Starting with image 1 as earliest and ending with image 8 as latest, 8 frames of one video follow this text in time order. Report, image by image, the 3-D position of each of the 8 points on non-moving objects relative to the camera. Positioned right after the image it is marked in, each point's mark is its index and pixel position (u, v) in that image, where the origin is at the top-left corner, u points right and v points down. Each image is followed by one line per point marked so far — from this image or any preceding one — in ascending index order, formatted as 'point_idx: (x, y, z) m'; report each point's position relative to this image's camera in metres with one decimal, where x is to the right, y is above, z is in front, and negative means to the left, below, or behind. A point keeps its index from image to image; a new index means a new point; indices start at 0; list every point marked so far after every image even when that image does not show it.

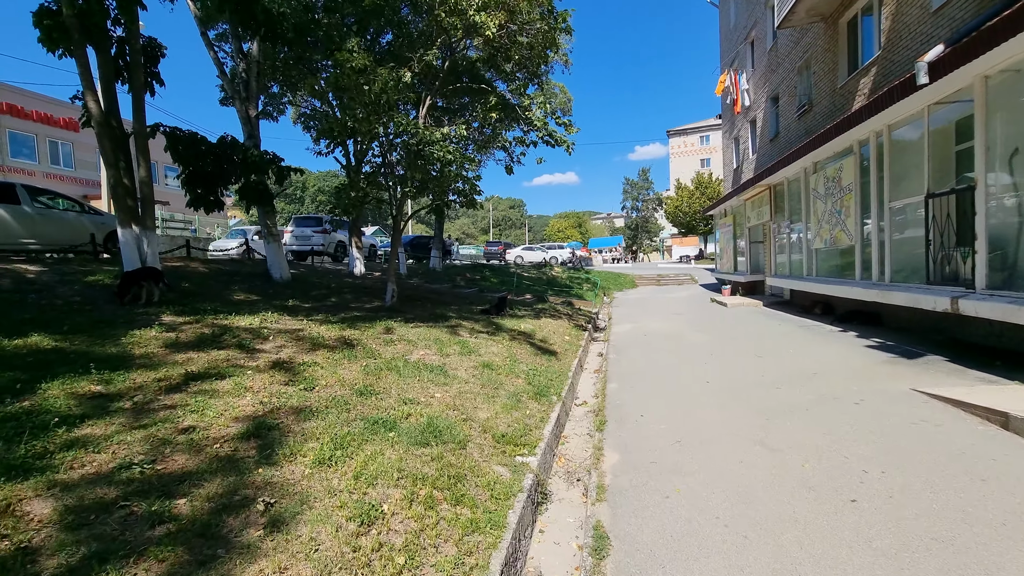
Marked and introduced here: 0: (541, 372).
0: (+0.4, -1.1, +6.7) m
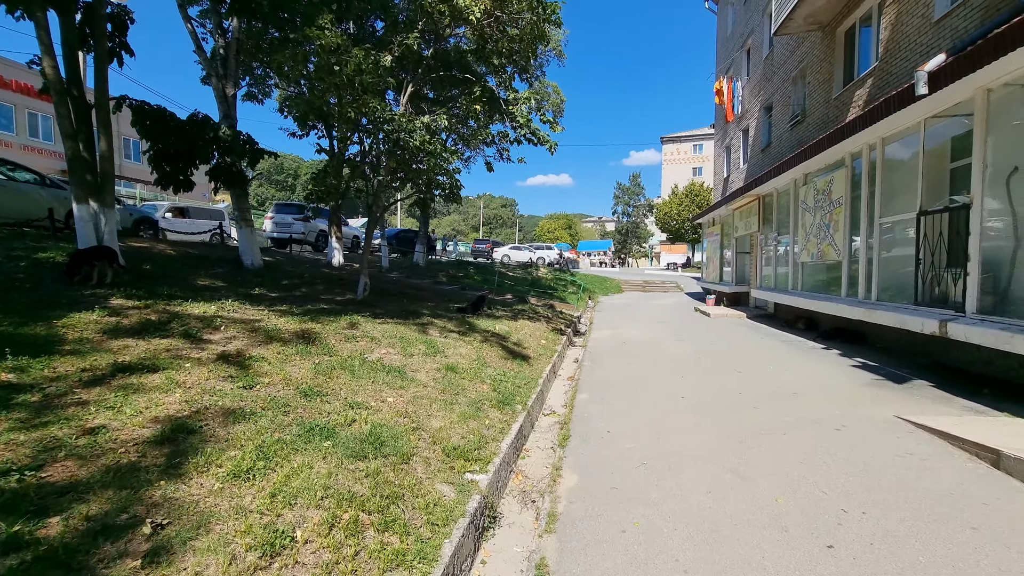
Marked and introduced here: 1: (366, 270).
0: (0.0, -1.1, +6.3) m
1: (-2.8, +0.4, +9.7) m
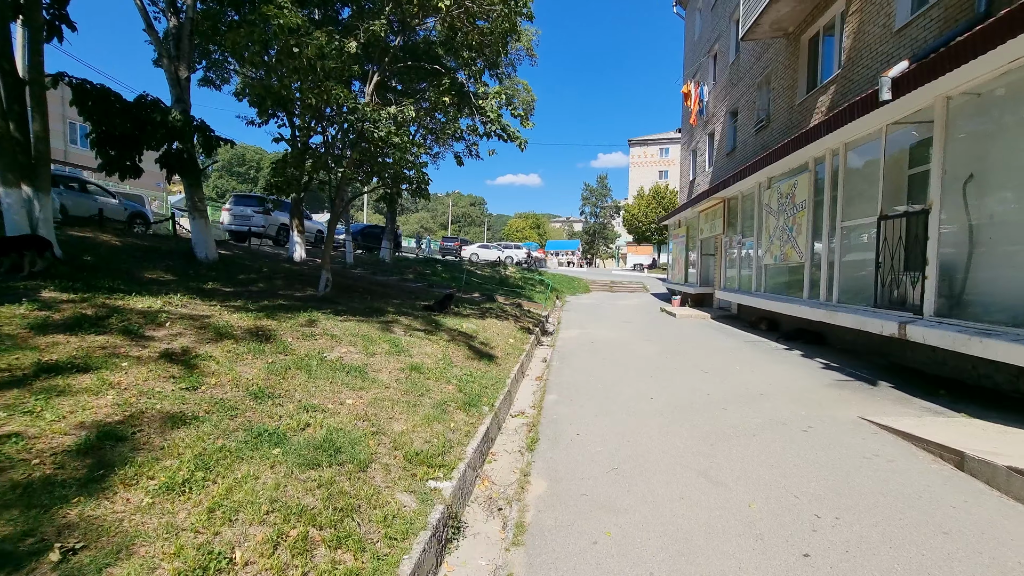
0: (-0.4, -1.1, +6.1) m
1: (-3.4, +0.4, +9.3) m
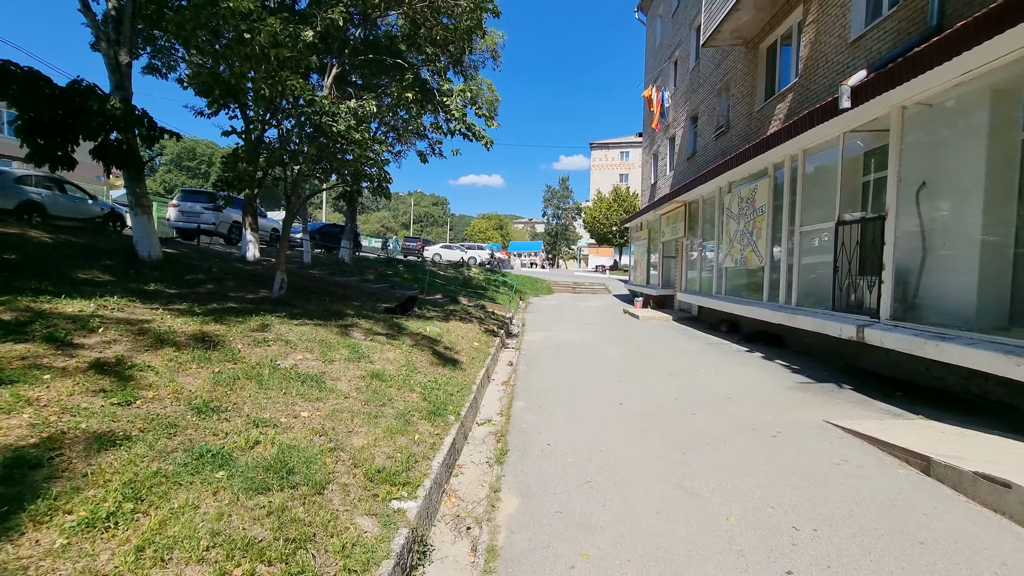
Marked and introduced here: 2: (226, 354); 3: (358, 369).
0: (-0.8, -1.1, +5.9) m
1: (-4.0, +0.4, +8.8) m
2: (-2.9, -0.7, +5.1) m
3: (-1.7, -0.9, +5.5) m
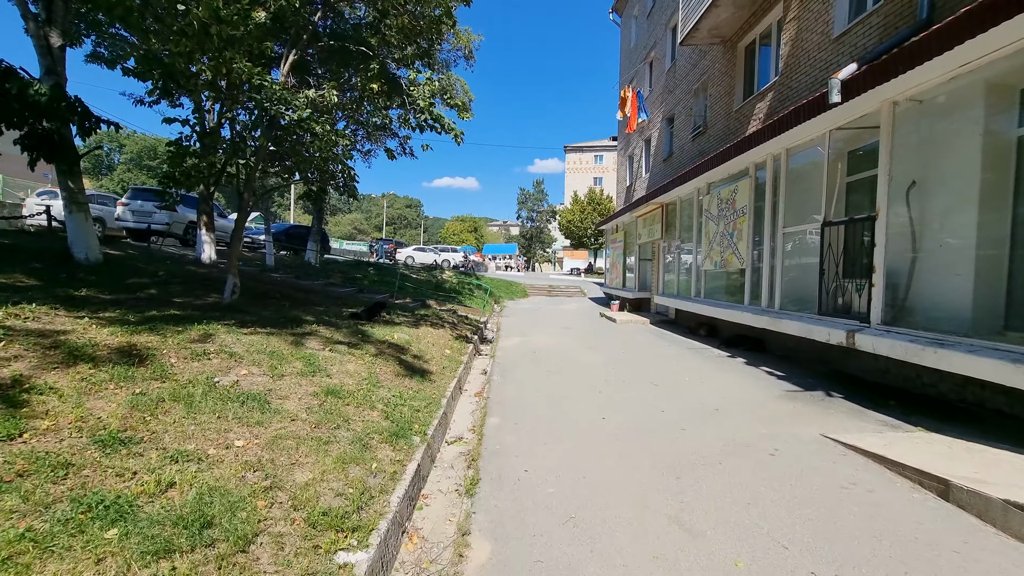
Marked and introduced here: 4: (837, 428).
0: (-1.1, -1.2, +5.3) m
1: (-4.5, +0.3, +8.1) m
2: (-3.1, -0.7, +4.4) m
3: (-2.0, -1.0, +4.9) m
4: (+3.1, -1.3, +4.7) m
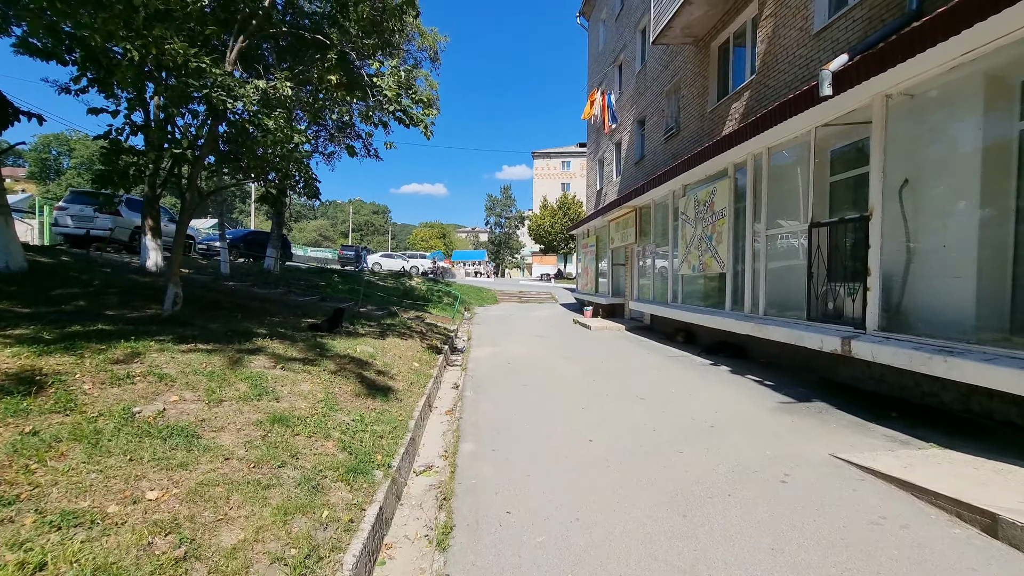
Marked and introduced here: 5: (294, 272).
0: (-1.4, -1.3, +4.7) m
1: (-4.9, +0.2, +7.3) m
2: (-3.3, -0.8, +3.6) m
3: (-2.2, -1.0, +4.2) m
4: (+2.9, -1.4, +4.3) m
5: (-8.3, +0.6, +19.2) m
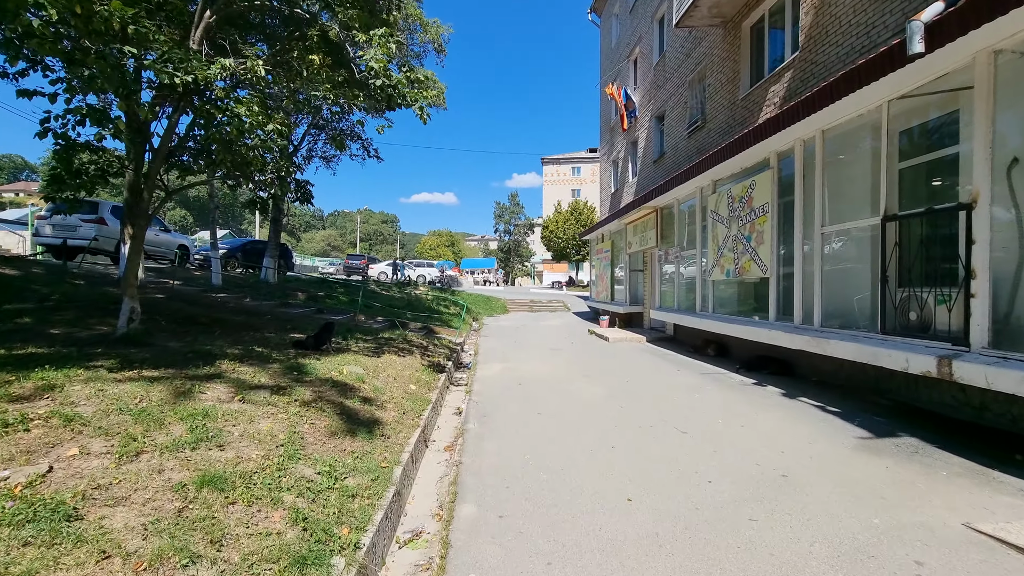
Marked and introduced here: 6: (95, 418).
0: (-1.3, -1.4, +3.6) m
1: (-4.7, 0.0, +6.3) m
2: (-3.2, -0.9, +2.6) m
3: (-2.1, -1.1, +3.2) m
4: (+3.0, -1.4, +3.2) m
5: (-8.0, +0.2, +18.3) m
6: (-3.0, -0.9, +3.7) m
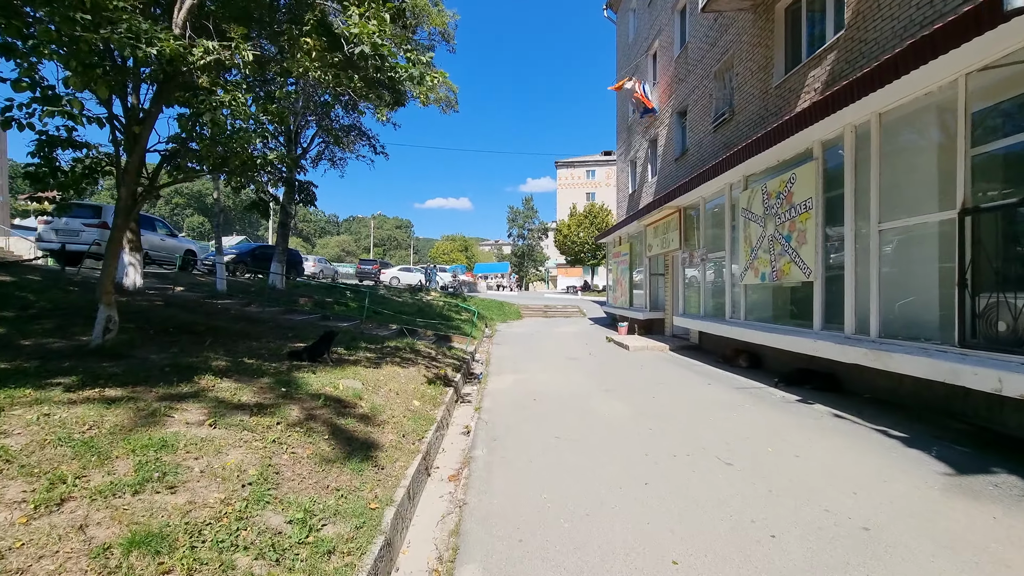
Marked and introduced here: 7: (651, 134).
0: (-1.2, -1.4, +3.0) m
1: (-4.6, -0.1, +5.7) m
2: (-3.2, -1.0, +2.0) m
3: (-2.0, -1.2, +2.5) m
4: (+3.0, -1.4, +2.4) m
5: (-7.5, 0.0, +17.8) m
6: (-3.0, -1.0, +3.1) m
7: (+4.6, +5.1, +16.7) m
